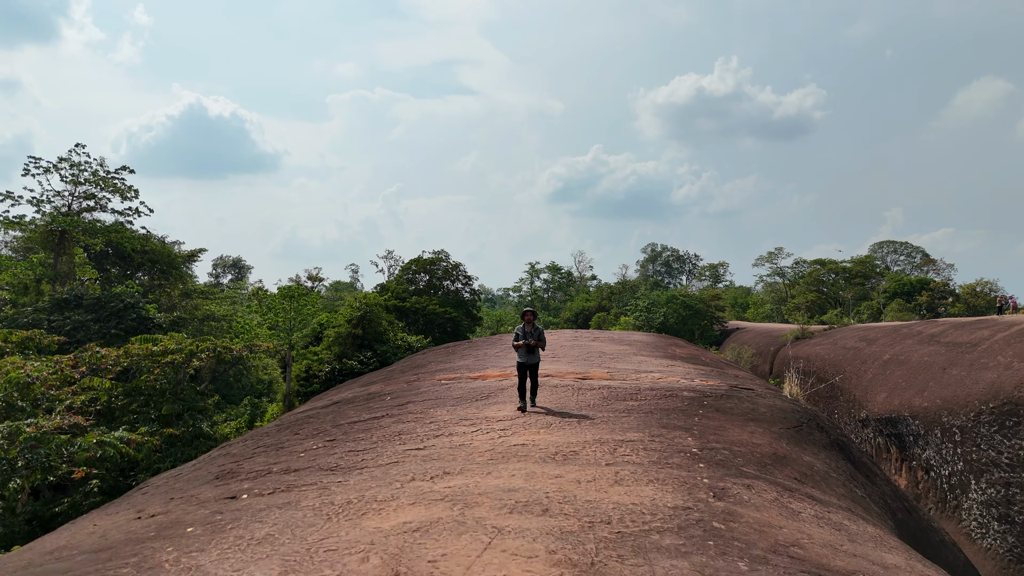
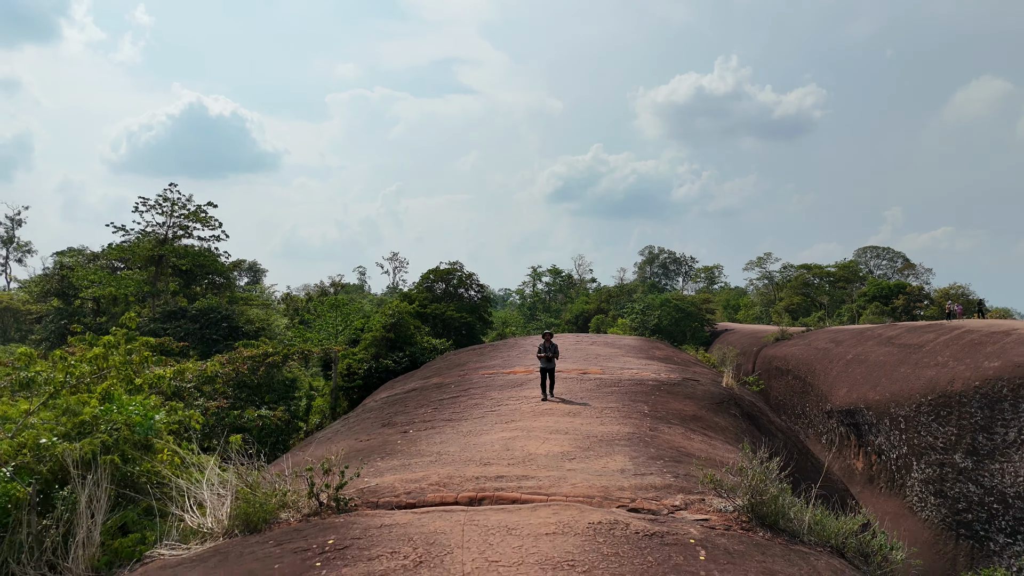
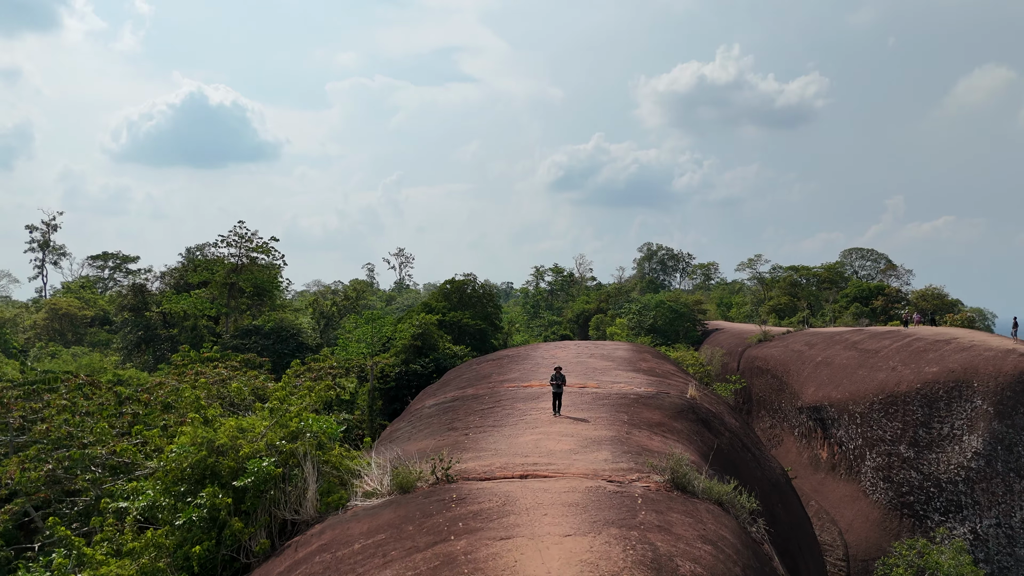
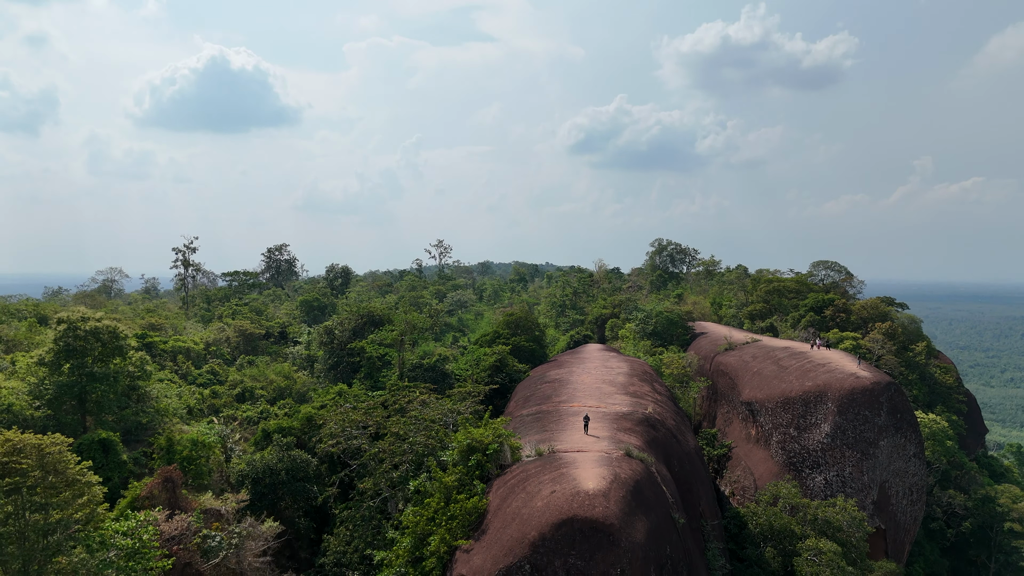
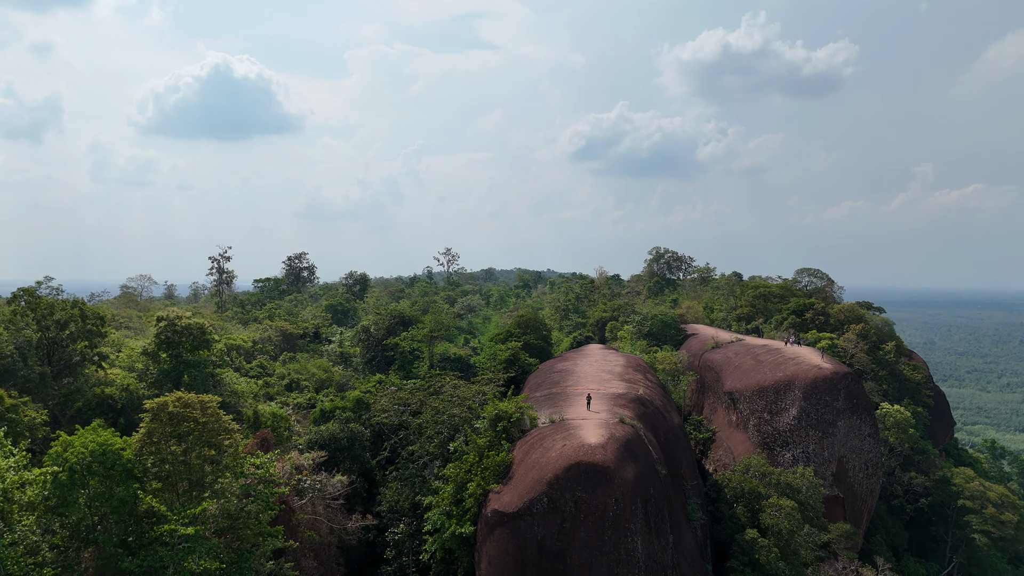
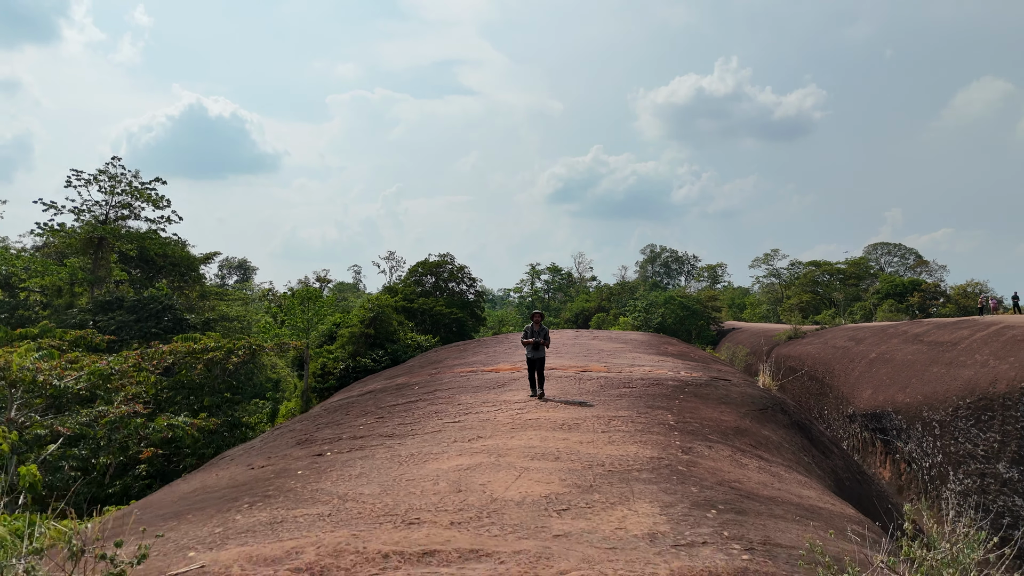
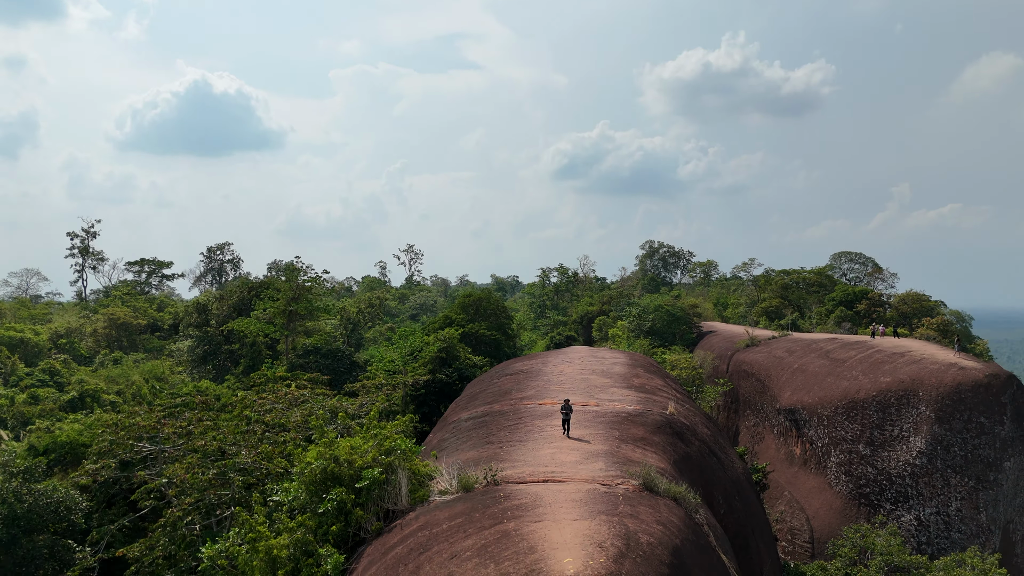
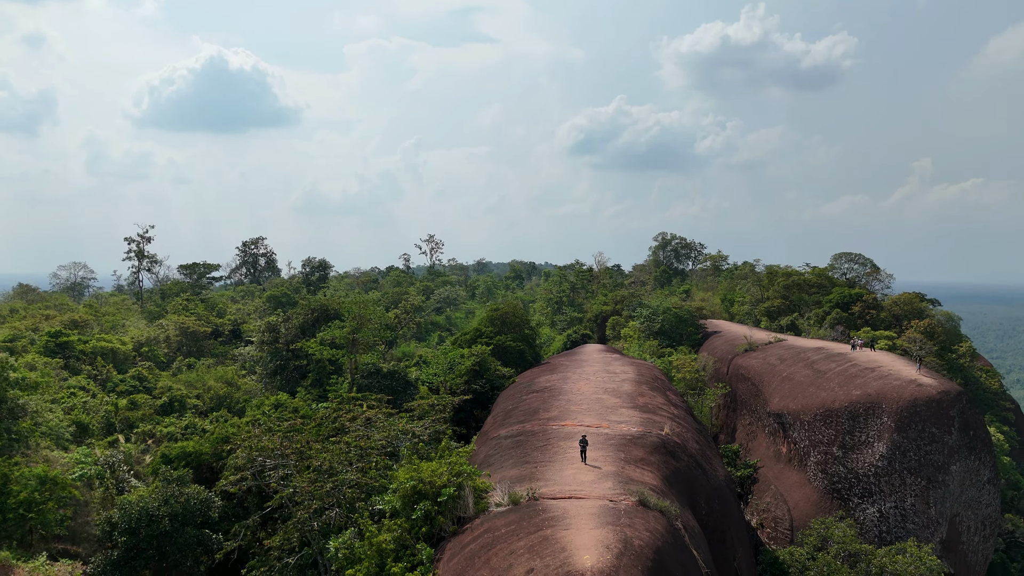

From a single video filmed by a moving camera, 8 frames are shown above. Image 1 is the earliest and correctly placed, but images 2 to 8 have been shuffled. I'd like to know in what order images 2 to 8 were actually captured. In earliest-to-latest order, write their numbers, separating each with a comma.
6, 2, 3, 7, 8, 4, 5
